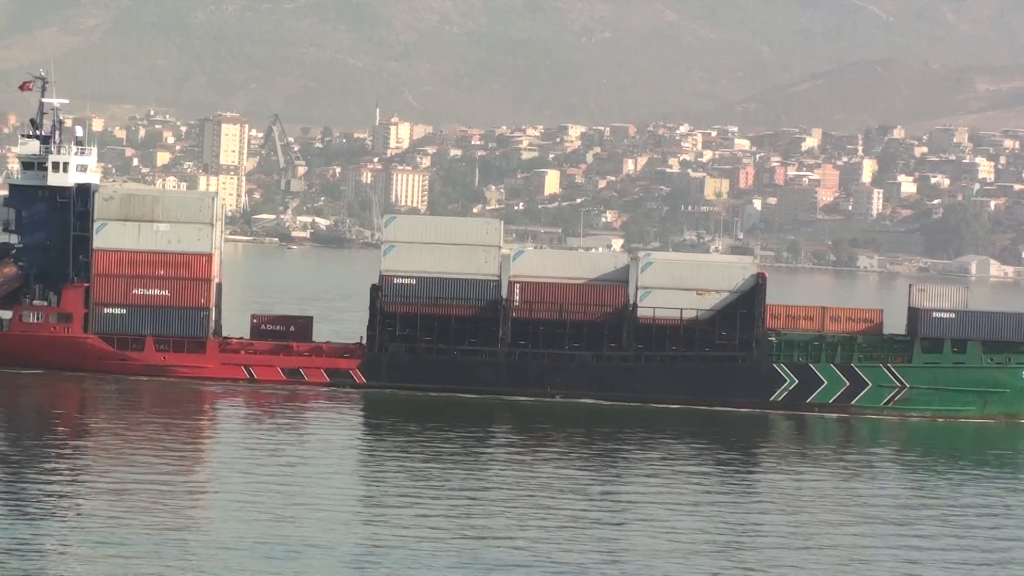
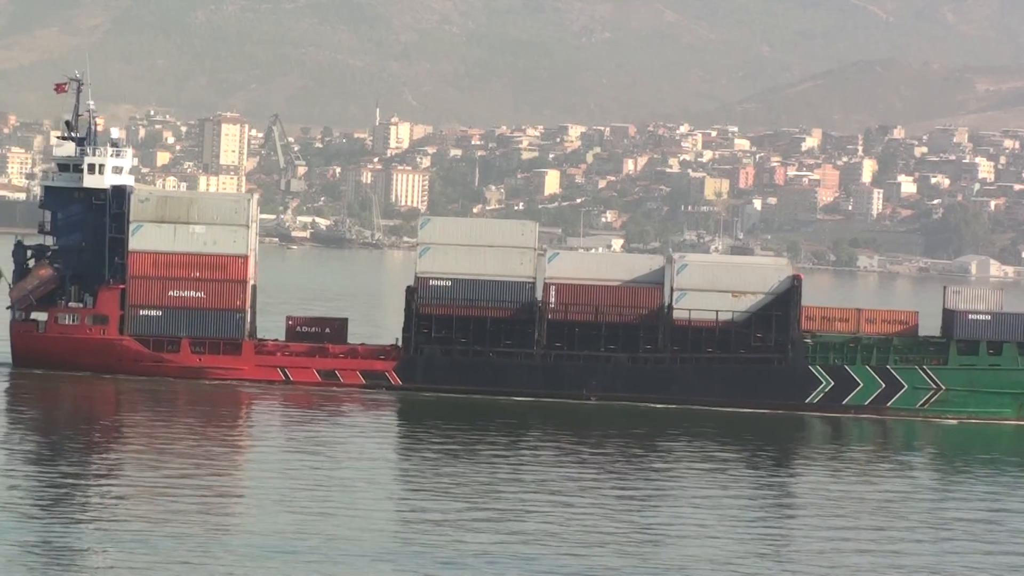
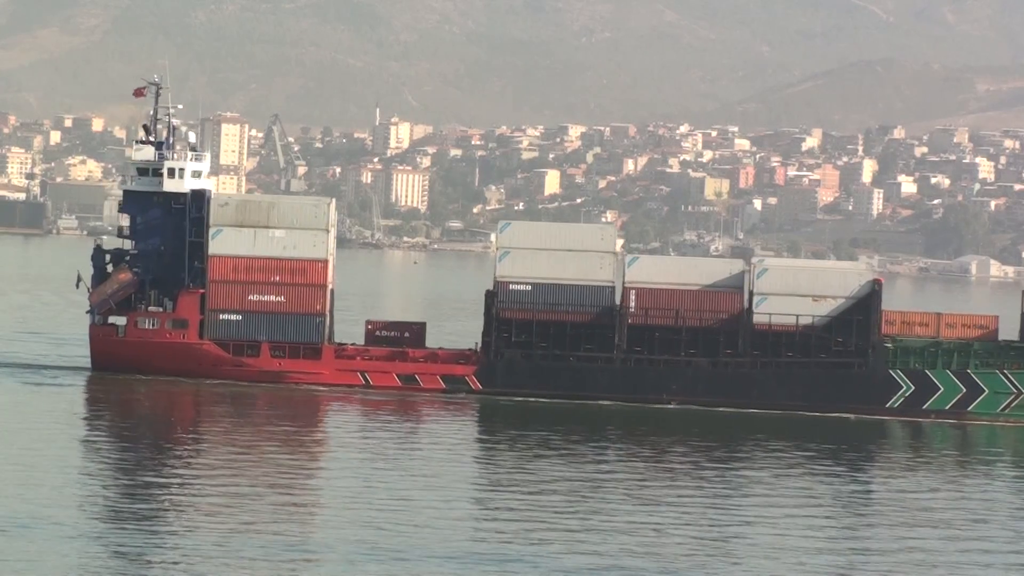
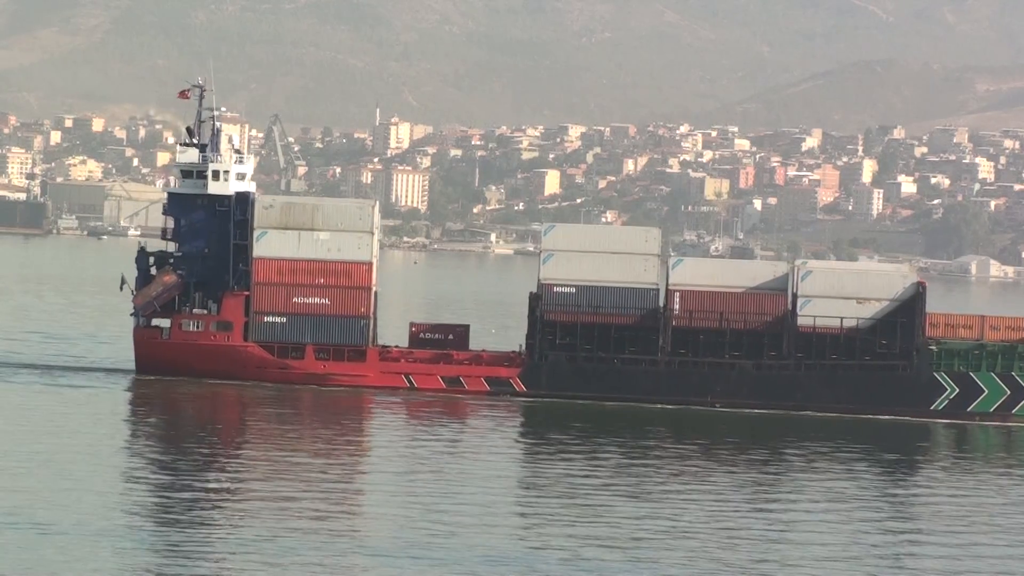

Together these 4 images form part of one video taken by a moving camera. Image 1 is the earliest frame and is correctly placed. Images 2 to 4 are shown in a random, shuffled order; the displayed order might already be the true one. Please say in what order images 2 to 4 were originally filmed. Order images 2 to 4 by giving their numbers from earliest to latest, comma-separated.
2, 3, 4
